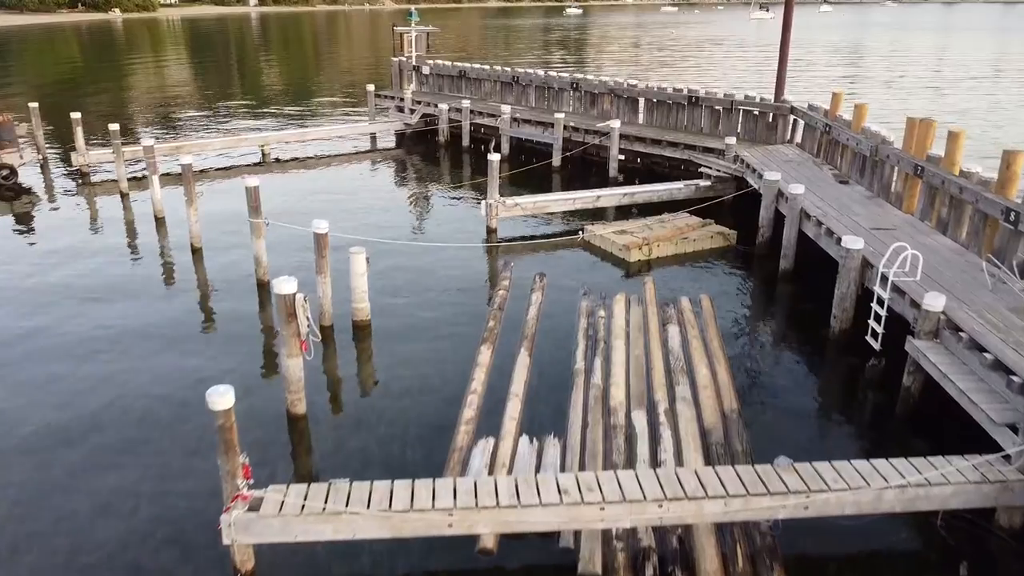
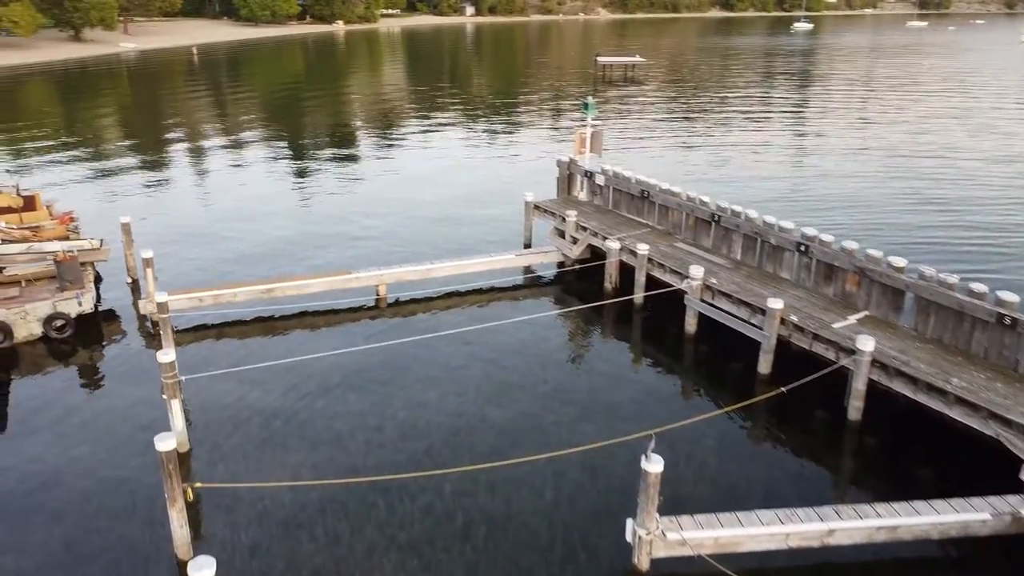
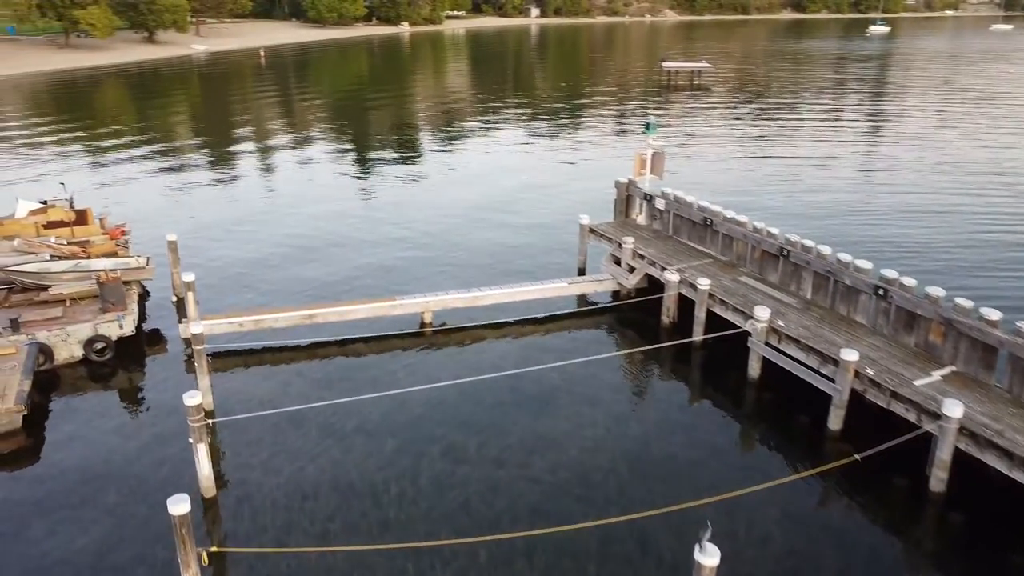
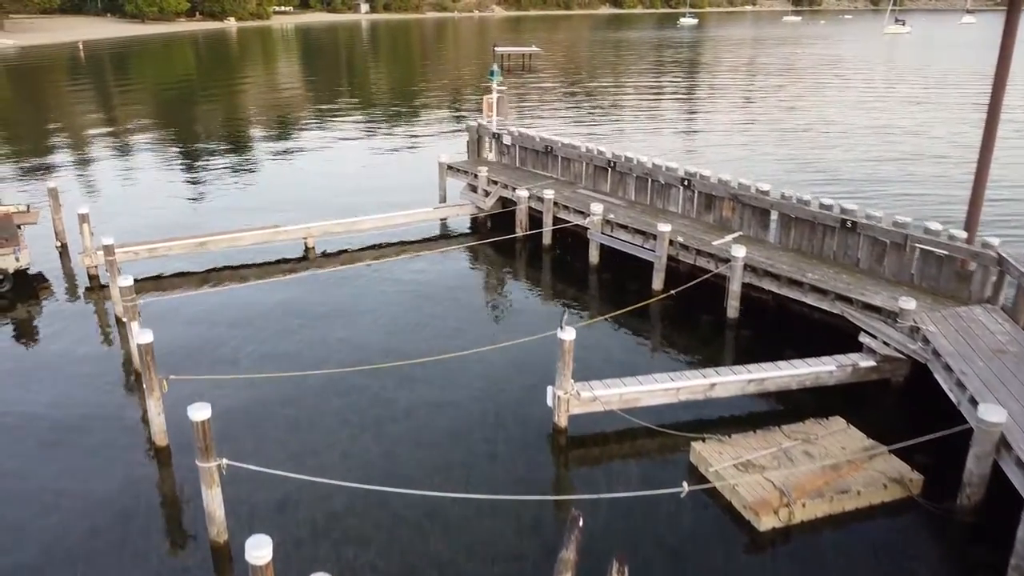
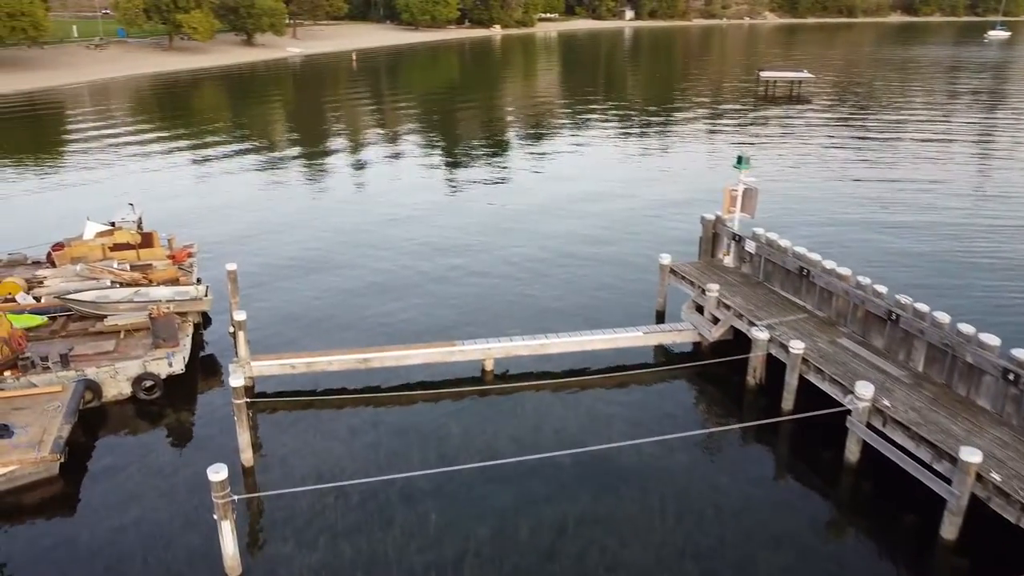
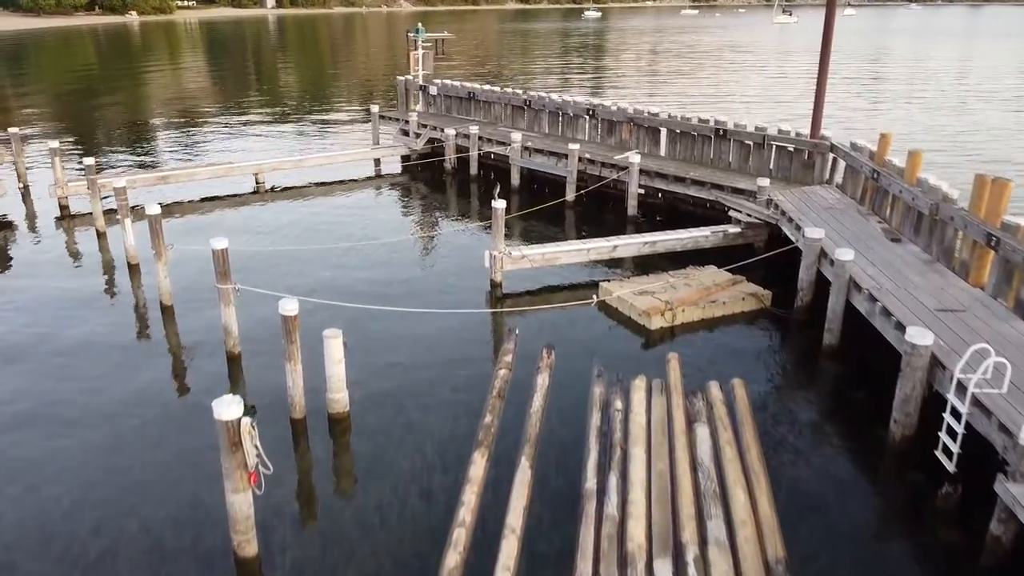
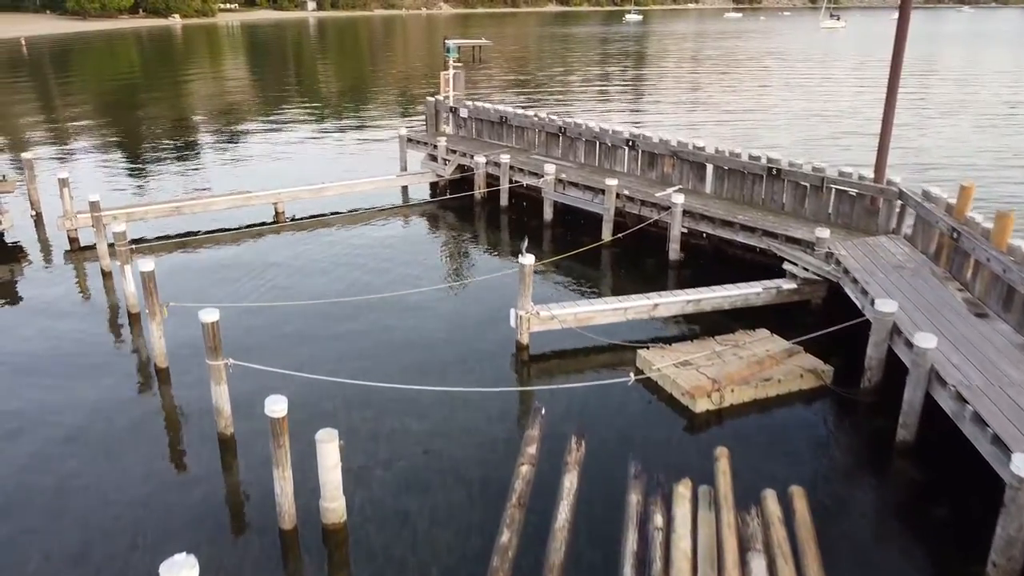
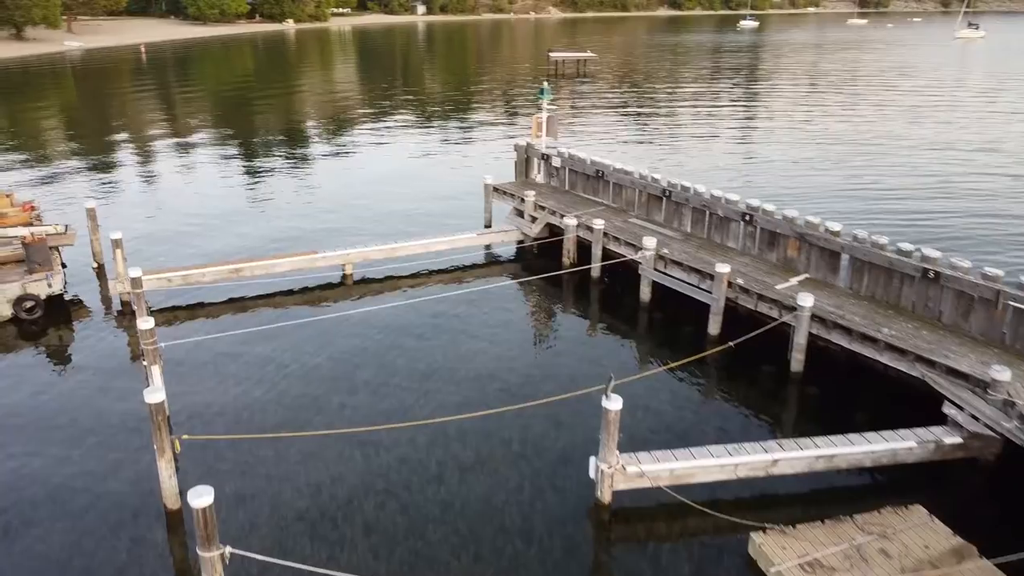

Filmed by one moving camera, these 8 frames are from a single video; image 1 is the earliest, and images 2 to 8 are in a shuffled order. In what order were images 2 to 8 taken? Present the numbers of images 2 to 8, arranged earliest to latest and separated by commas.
6, 7, 4, 8, 2, 3, 5
